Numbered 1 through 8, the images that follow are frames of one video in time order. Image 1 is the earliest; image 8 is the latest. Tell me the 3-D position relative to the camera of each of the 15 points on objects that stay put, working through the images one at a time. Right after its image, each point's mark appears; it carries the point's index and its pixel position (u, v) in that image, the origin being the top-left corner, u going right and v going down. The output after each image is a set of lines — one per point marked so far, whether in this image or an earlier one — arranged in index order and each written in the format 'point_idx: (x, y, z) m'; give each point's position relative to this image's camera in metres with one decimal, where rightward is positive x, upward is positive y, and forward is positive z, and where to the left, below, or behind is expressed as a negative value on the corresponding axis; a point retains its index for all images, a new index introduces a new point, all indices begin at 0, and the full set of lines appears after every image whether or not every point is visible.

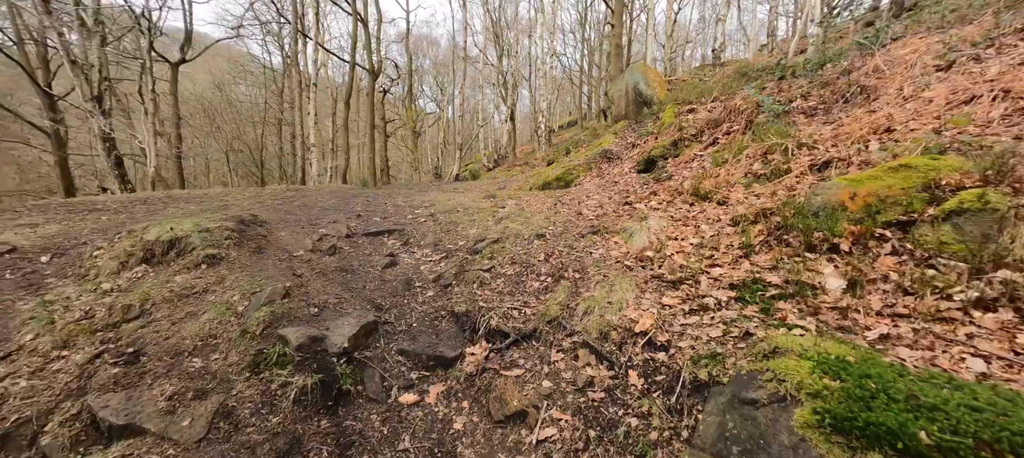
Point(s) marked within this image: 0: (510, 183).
0: (-0.1, +1.6, +13.9) m
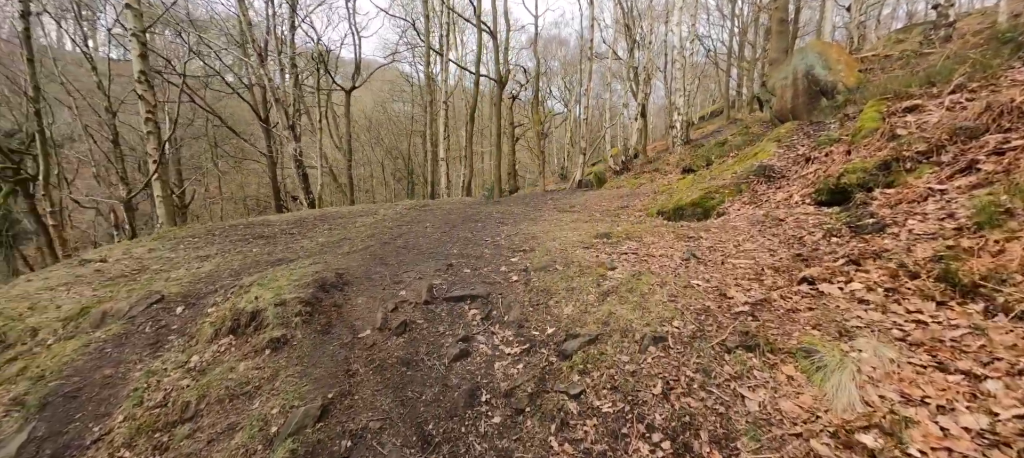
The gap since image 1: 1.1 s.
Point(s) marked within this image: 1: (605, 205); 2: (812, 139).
0: (+3.9, +1.0, +12.2) m
1: (+2.8, +0.7, +11.8) m
2: (+6.0, +1.7, +7.7) m
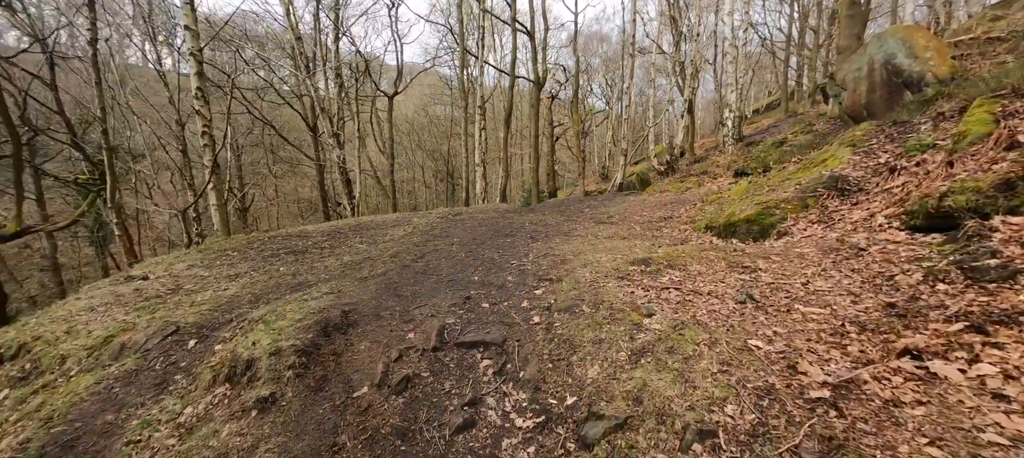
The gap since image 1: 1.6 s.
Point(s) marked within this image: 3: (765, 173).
0: (+5.0, +0.7, +11.3) m
1: (+3.8, +0.4, +10.9) m
2: (+6.5, +1.3, +6.5) m
3: (+6.4, +1.4, +9.7) m
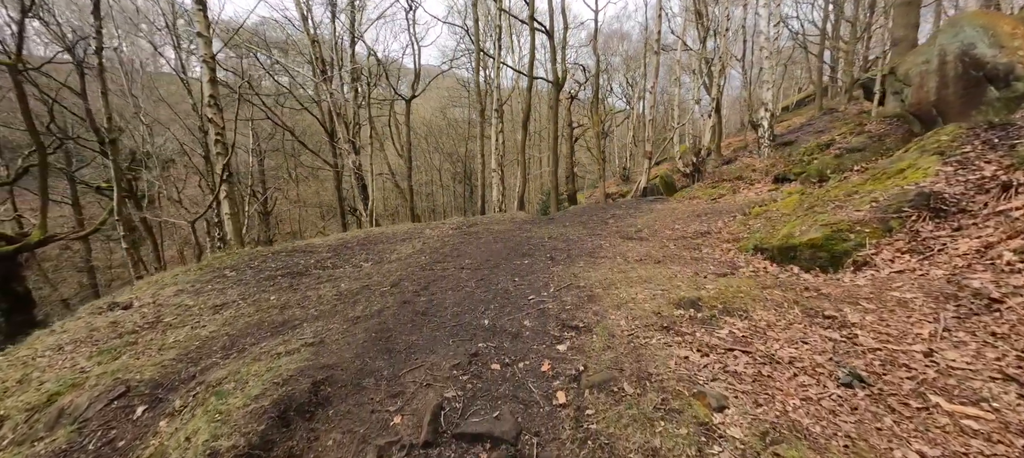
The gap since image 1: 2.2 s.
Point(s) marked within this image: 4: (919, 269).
0: (+5.4, +0.3, +10.1) m
1: (+4.3, 0.0, +9.9) m
2: (+6.8, +1.0, +5.3) m
3: (+6.8, +1.0, +8.5) m
4: (+4.7, -0.5, +4.4) m
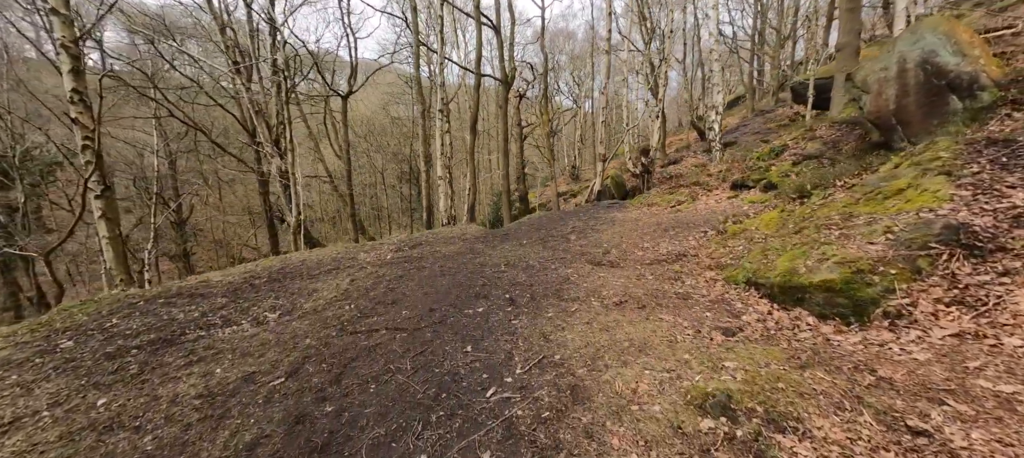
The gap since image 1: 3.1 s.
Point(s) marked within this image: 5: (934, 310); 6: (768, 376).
0: (+4.3, -0.2, +9.2) m
1: (+3.2, -0.4, +8.8) m
2: (+6.2, +0.5, +4.6) m
3: (+5.8, +0.6, +7.8) m
4: (+4.3, -0.9, +3.5) m
5: (+4.4, -0.8, +4.0) m
6: (+2.2, -1.3, +3.4) m
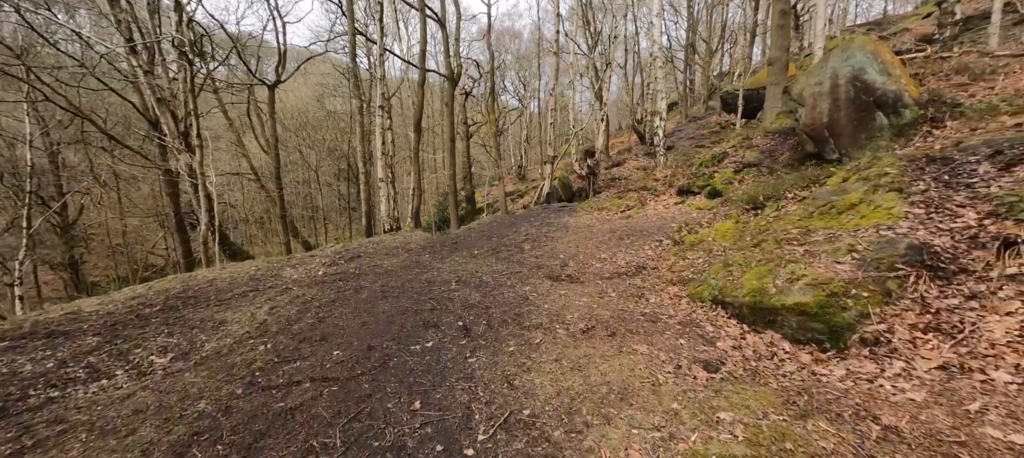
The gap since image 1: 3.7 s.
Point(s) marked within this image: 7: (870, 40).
0: (+3.2, -0.4, +9.0) m
1: (+2.1, -0.7, +8.5) m
2: (+5.7, +0.3, +4.7) m
3: (+4.8, +0.4, +7.8) m
4: (+3.9, -1.2, +3.4) m
5: (+4.0, -1.1, +3.9) m
6: (+1.9, -1.5, +2.9) m
7: (+8.7, +4.5, +9.4) m
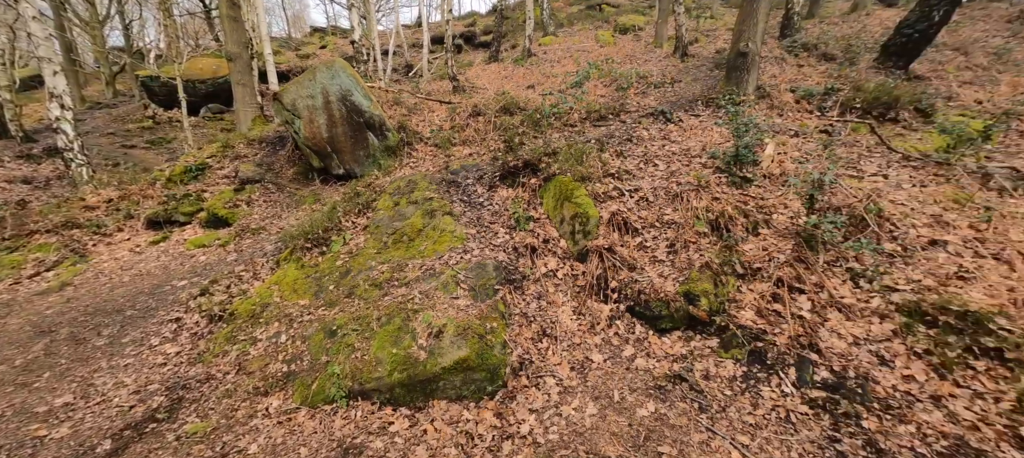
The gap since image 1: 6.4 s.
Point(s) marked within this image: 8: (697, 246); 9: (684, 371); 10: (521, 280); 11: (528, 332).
0: (-4.9, -1.4, +5.3) m
1: (-4.6, -1.8, +4.2) m
2: (-0.2, +0.2, +6.2) m
3: (-3.3, -0.2, +6.4) m
4: (+0.8, -1.4, +4.2) m
5: (+0.3, -1.4, +4.4) m
6: (+0.6, -2.1, +2.2) m
7: (-4.3, +4.3, +10.1) m
8: (+2.6, -0.2, +5.5) m
9: (+1.9, -1.6, +4.3) m
10: (+0.1, -0.7, +5.3) m
11: (+0.2, -1.2, +4.6) m
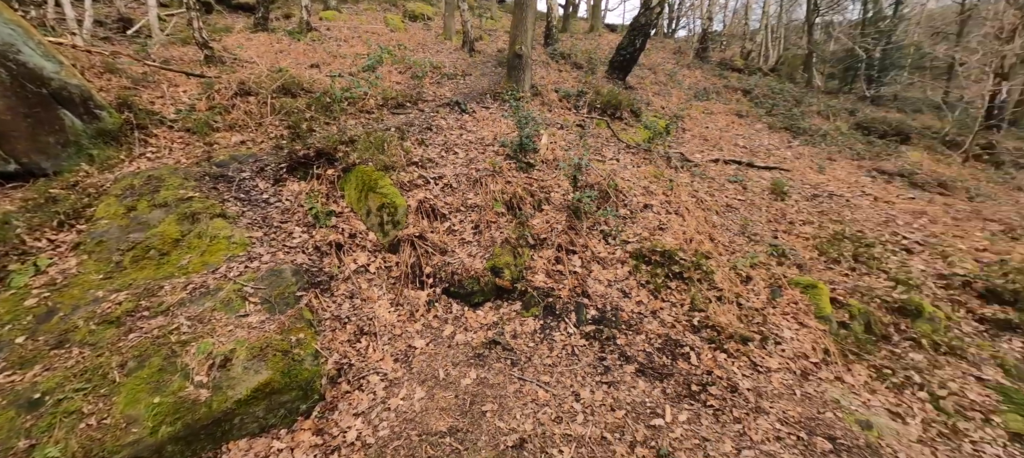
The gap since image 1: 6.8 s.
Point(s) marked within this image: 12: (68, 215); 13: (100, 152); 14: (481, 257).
0: (-6.7, -1.9, +2.6) m
1: (-5.9, -2.3, +1.7) m
2: (-3.1, +0.2, +5.4) m
3: (-5.9, -0.5, +4.2) m
4: (-1.2, -1.3, +4.3) m
5: (-1.7, -1.3, +4.2) m
6: (-0.3, -2.0, +2.4) m
7: (-8.9, +3.9, +6.8) m
8: (-0.2, +0.1, +6.1) m
9: (-0.2, -1.3, +4.8) m
10: (-2.3, -0.6, +4.8) m
11: (-1.9, -1.2, +4.3) m
12: (-5.8, +0.2, +5.0) m
13: (-7.7, +1.6, +7.2) m
14: (-0.4, -0.4, +5.6) m
